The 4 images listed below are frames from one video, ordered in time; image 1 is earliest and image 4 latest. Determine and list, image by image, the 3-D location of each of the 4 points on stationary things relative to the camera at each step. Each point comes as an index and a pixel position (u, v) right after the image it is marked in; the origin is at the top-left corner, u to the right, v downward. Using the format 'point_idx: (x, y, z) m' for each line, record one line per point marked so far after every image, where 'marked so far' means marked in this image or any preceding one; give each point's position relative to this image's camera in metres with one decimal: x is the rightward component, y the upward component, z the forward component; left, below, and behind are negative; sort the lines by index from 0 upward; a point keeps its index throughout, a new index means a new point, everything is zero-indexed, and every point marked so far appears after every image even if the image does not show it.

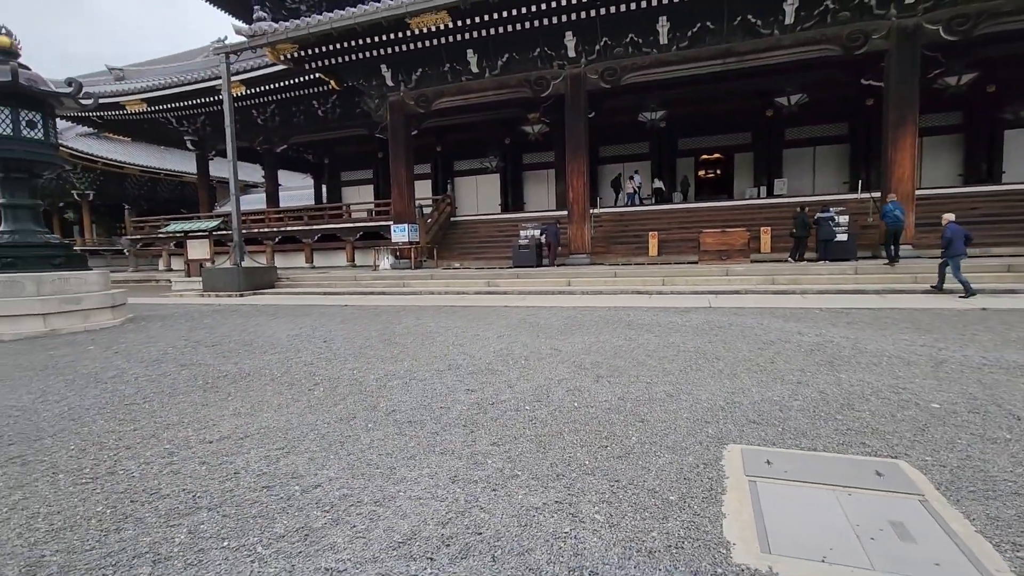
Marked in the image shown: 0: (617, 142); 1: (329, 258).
0: (+3.3, +4.6, +16.3) m
1: (-5.8, +0.9, +15.9) m
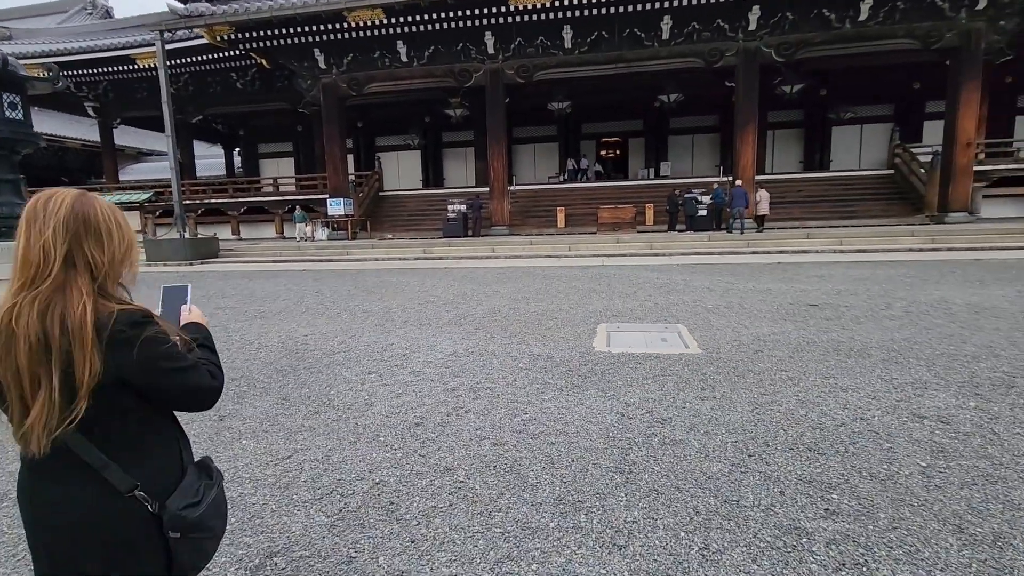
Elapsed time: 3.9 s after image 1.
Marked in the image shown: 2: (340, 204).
0: (+0.6, +5.7, +18.3) m
1: (-8.2, +1.8, +16.6) m
2: (-4.6, +2.2, +13.8) m
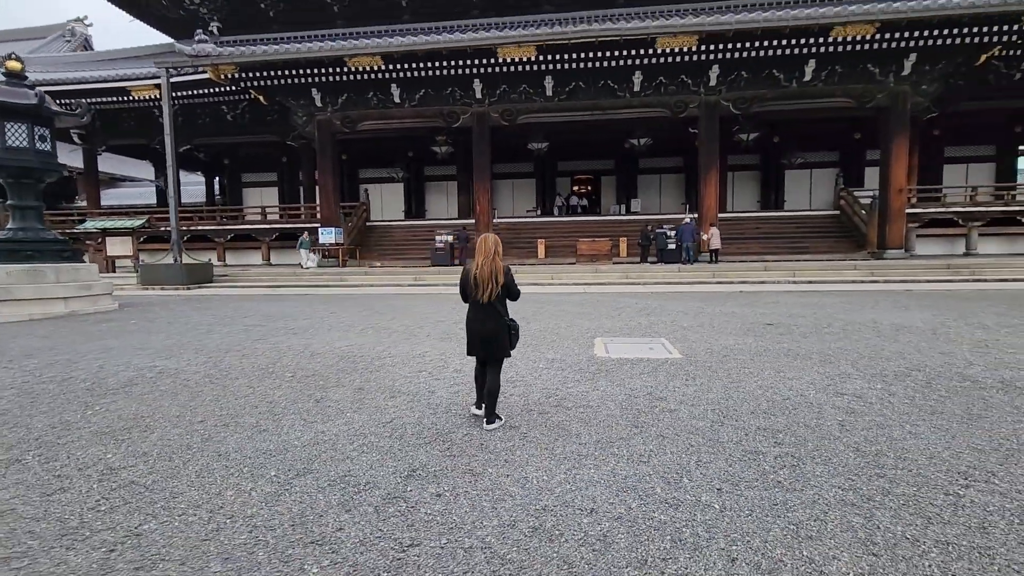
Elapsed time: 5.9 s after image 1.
0: (-0.1, +4.7, +19.4) m
1: (-8.8, +1.0, +17.0) m
2: (-5.0, +1.5, +14.5) m
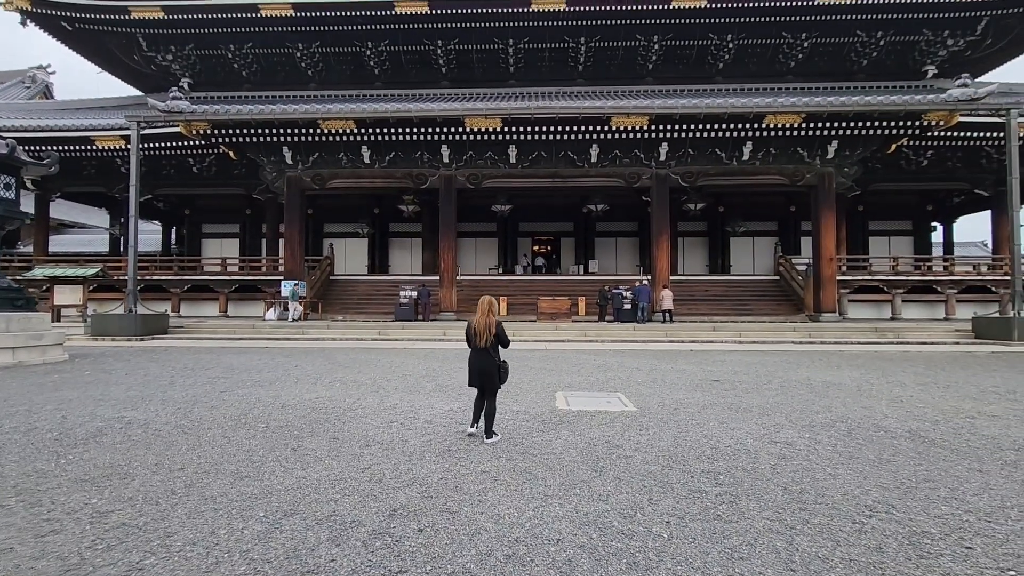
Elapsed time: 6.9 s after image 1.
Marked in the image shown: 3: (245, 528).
0: (-1.5, +2.5, +20.1) m
1: (-10.1, -0.7, +16.6) m
2: (-6.1, 0.0, +14.5) m
3: (-1.2, -1.0, +2.2) m
